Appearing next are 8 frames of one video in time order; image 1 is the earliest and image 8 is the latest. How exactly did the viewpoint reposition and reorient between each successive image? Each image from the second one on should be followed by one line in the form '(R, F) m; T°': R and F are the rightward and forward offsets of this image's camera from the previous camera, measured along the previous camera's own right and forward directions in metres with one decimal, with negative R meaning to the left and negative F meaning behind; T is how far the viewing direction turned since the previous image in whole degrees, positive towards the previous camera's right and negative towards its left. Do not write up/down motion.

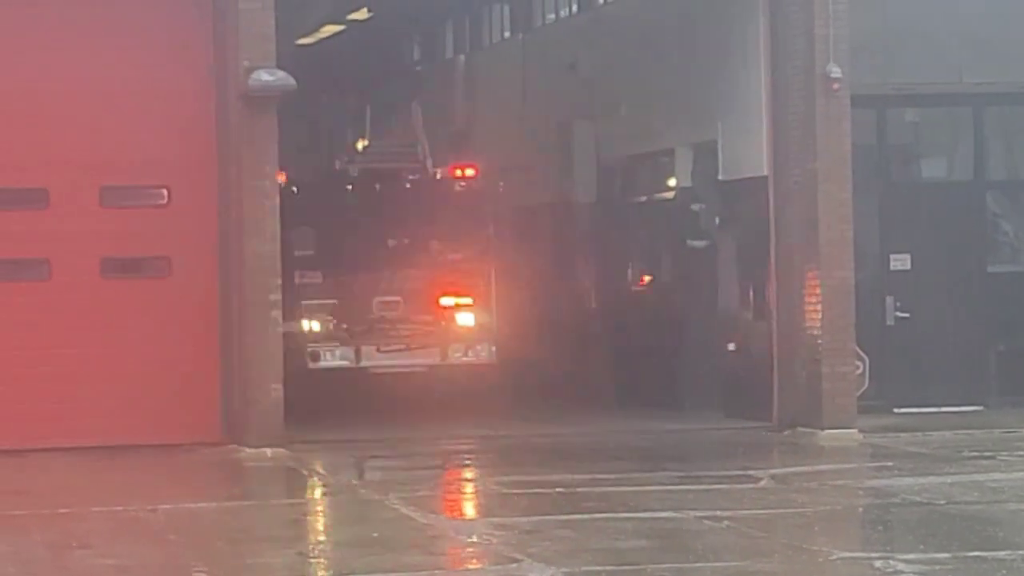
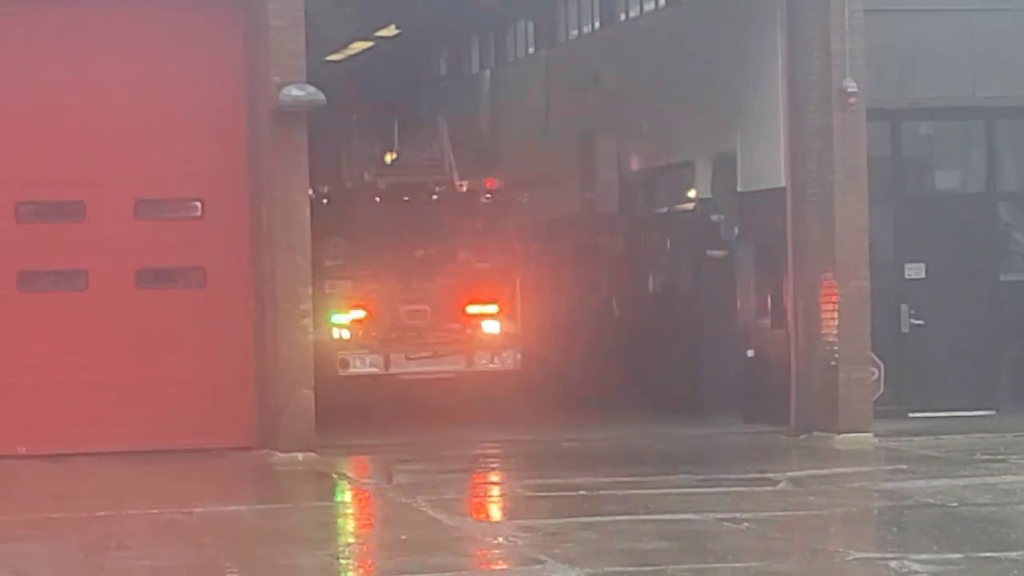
(+0.1, -0.4) m; -1°
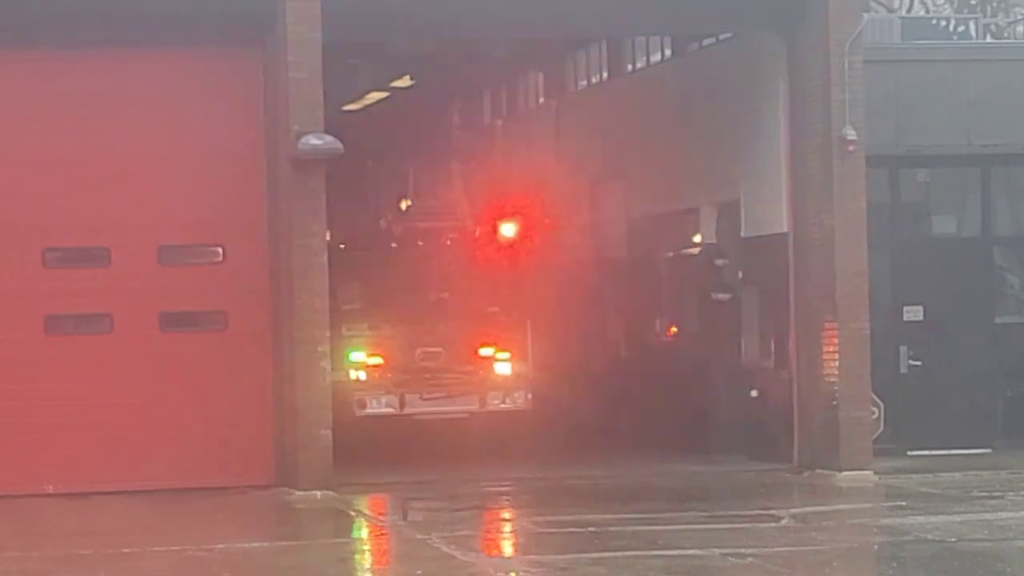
(0.0, -0.5) m; 0°
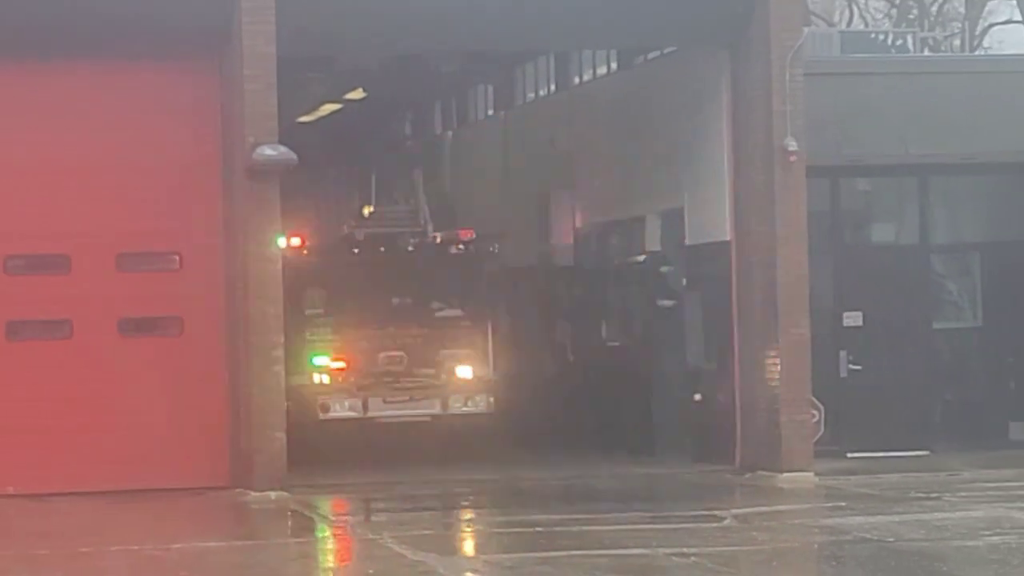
(+0.2, -0.4) m; +1°
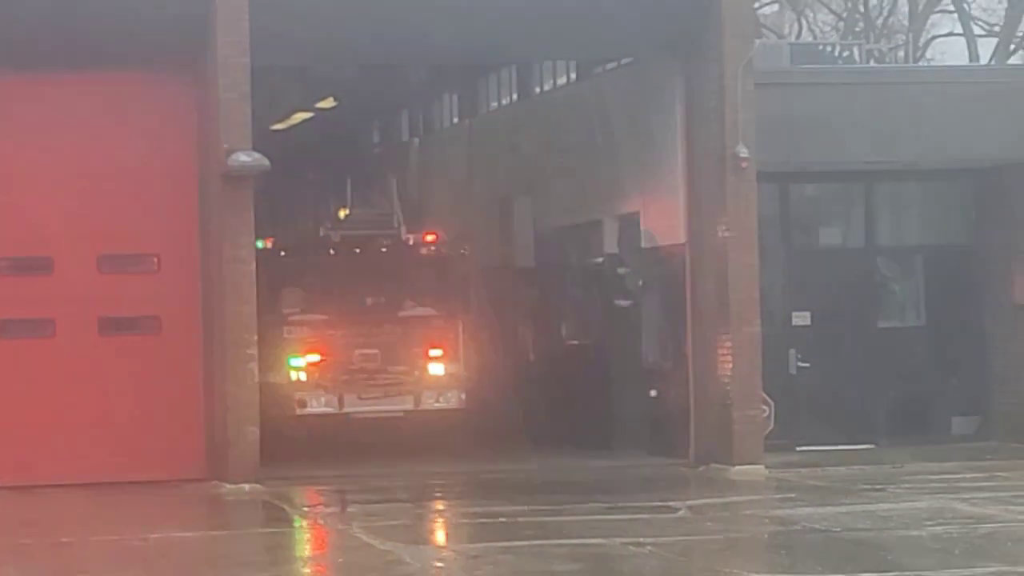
(+0.1, -0.7) m; +1°
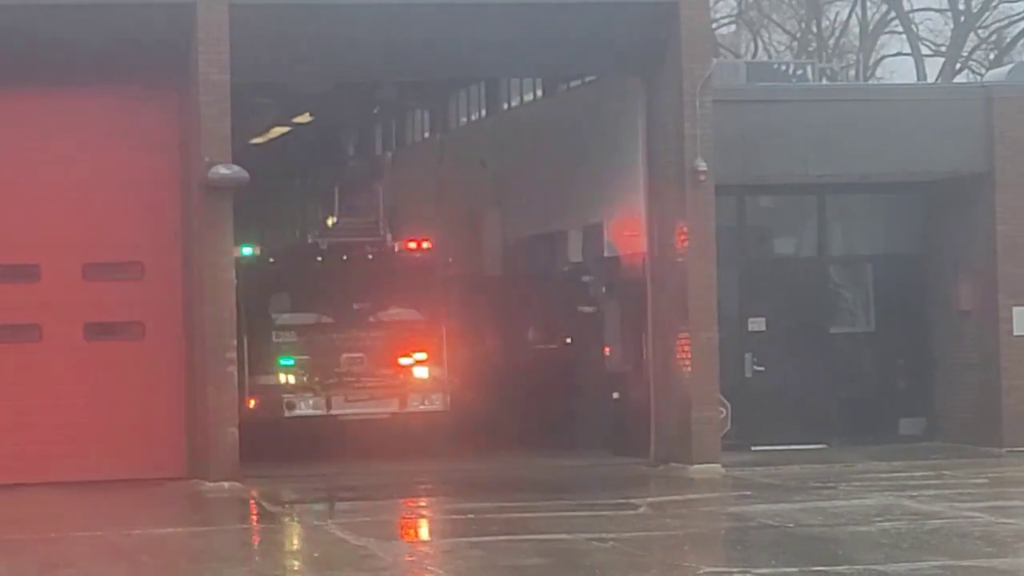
(+0.2, -0.8) m; 0°
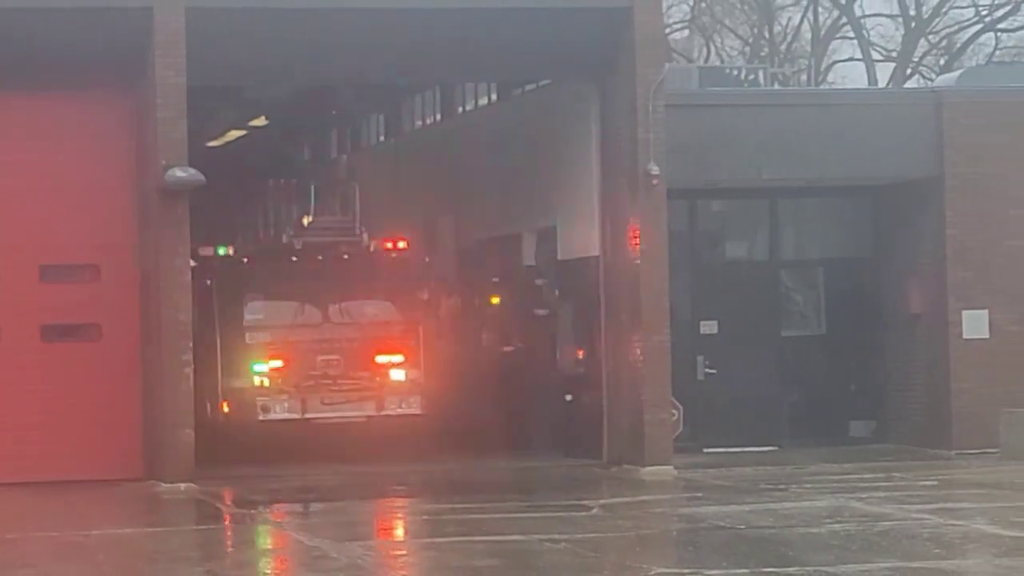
(+0.3, -0.1) m; 0°
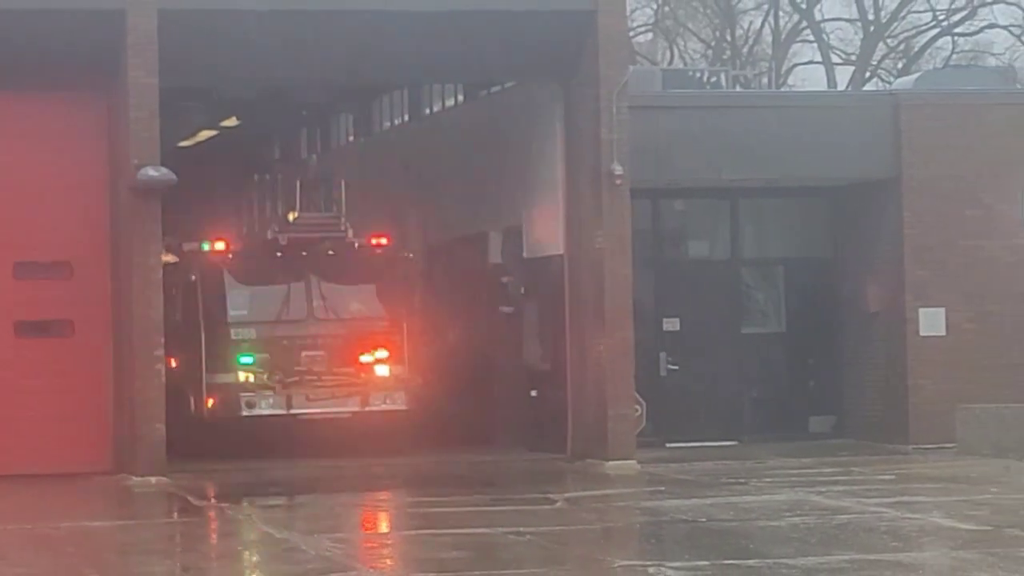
(+0.3, -0.4) m; 0°
